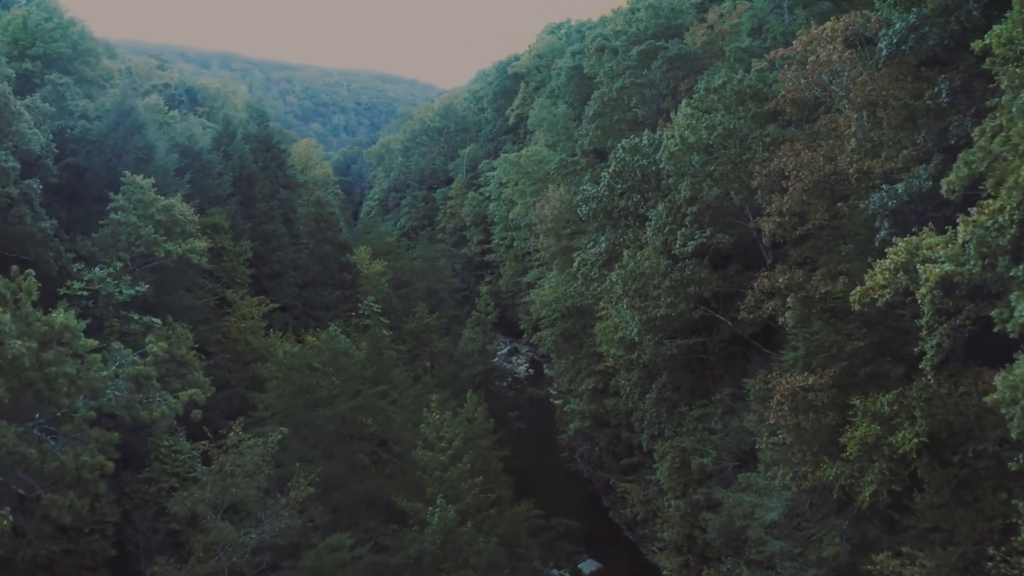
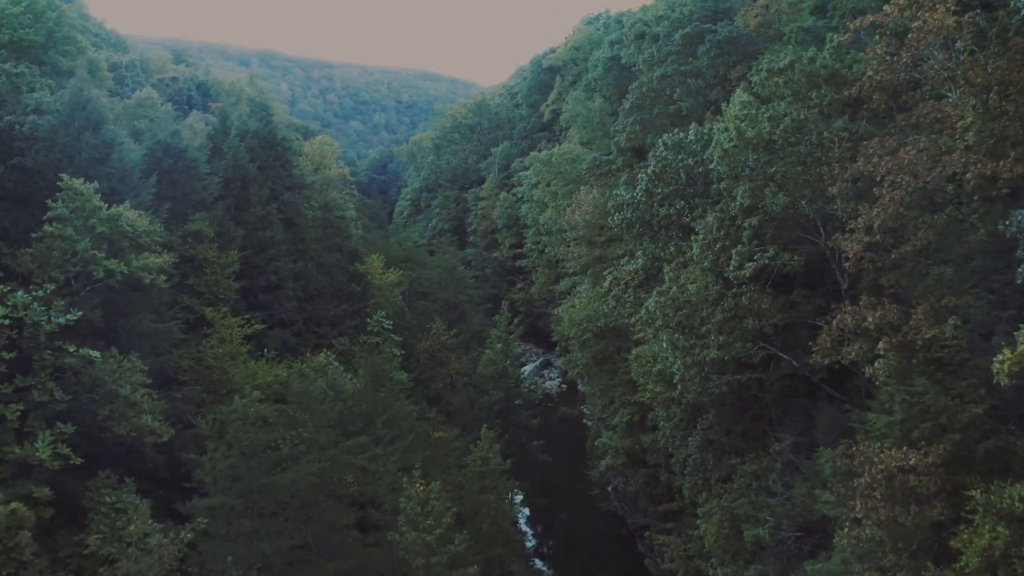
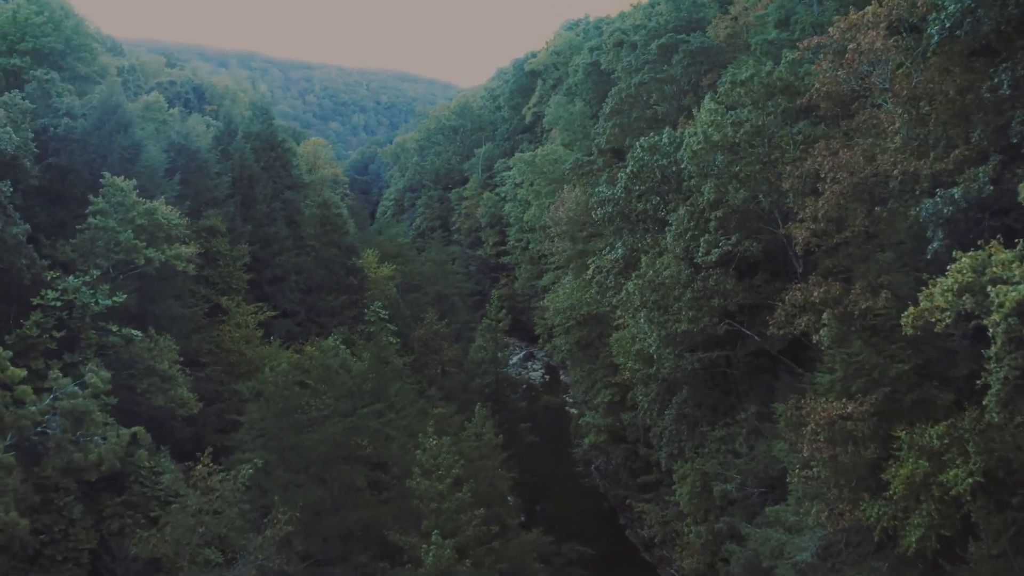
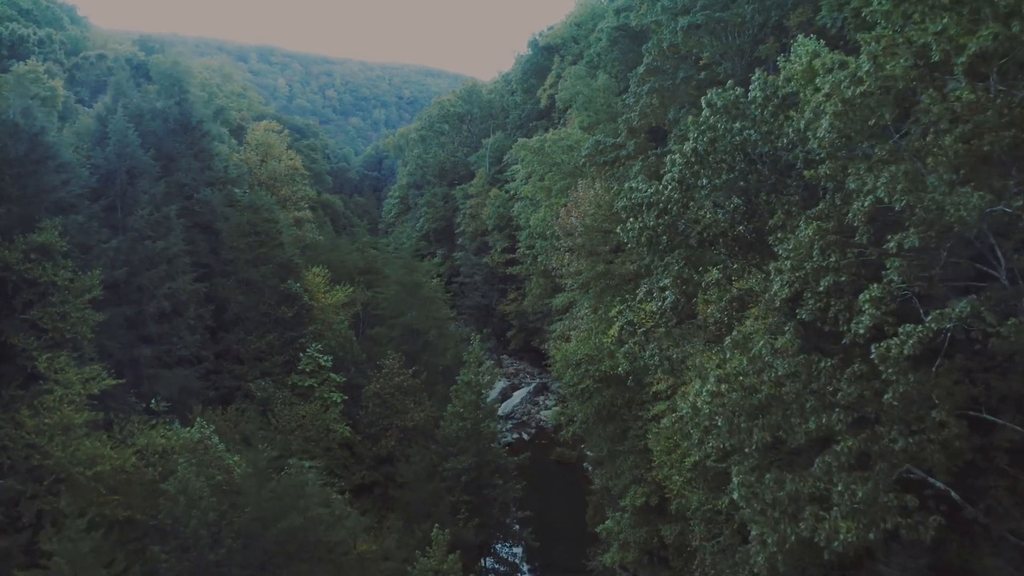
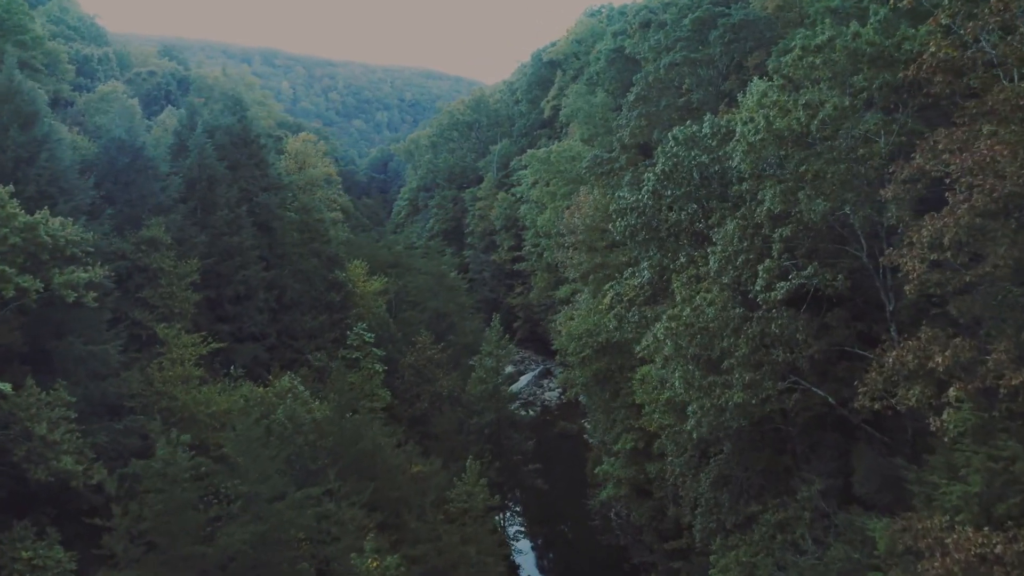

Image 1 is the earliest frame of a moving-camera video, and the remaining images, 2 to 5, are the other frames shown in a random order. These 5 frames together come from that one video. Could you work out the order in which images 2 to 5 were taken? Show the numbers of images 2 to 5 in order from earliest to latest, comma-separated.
3, 2, 5, 4
